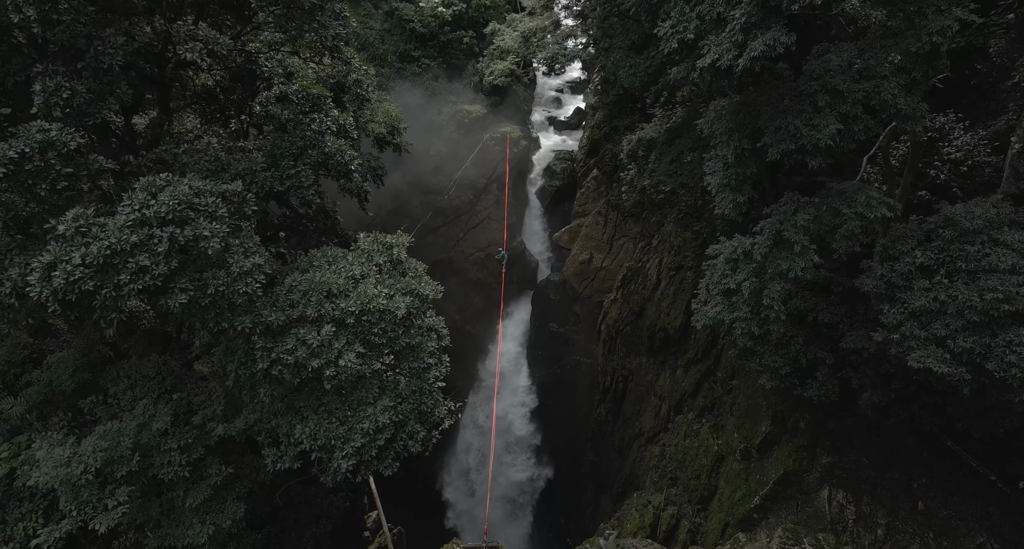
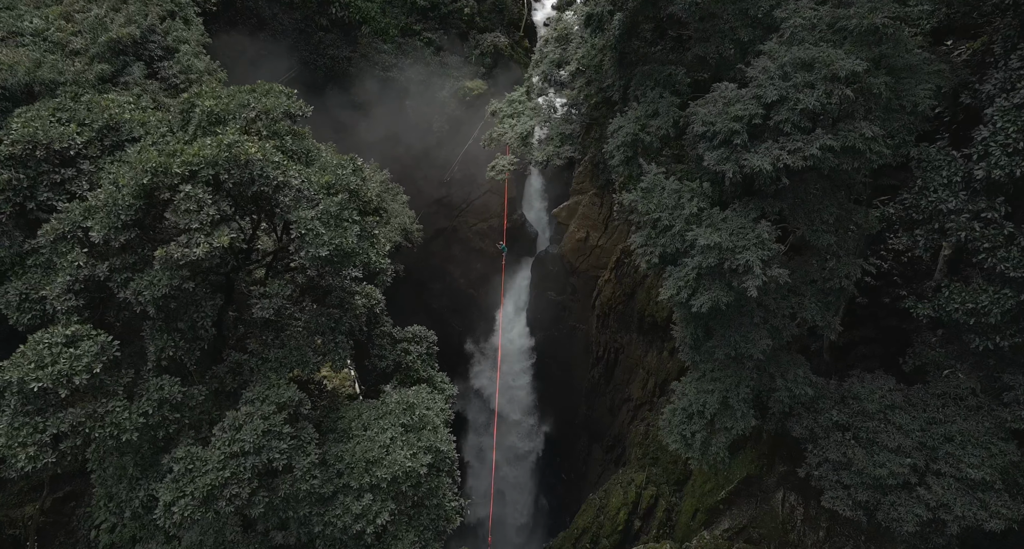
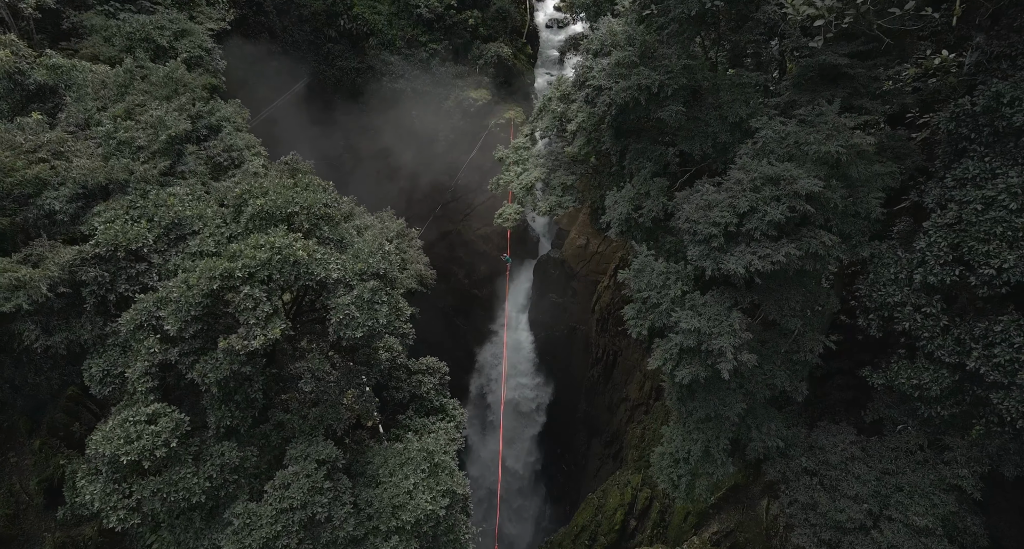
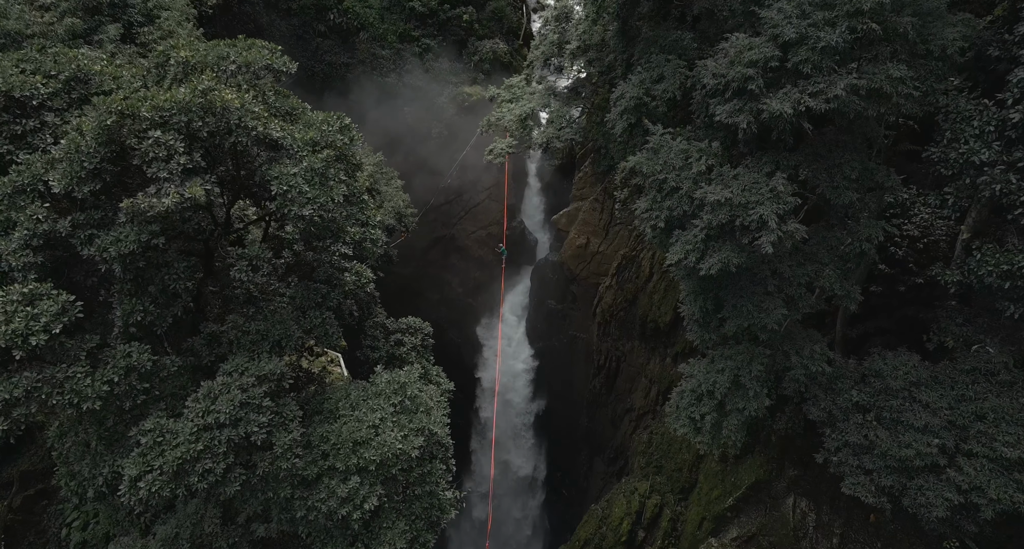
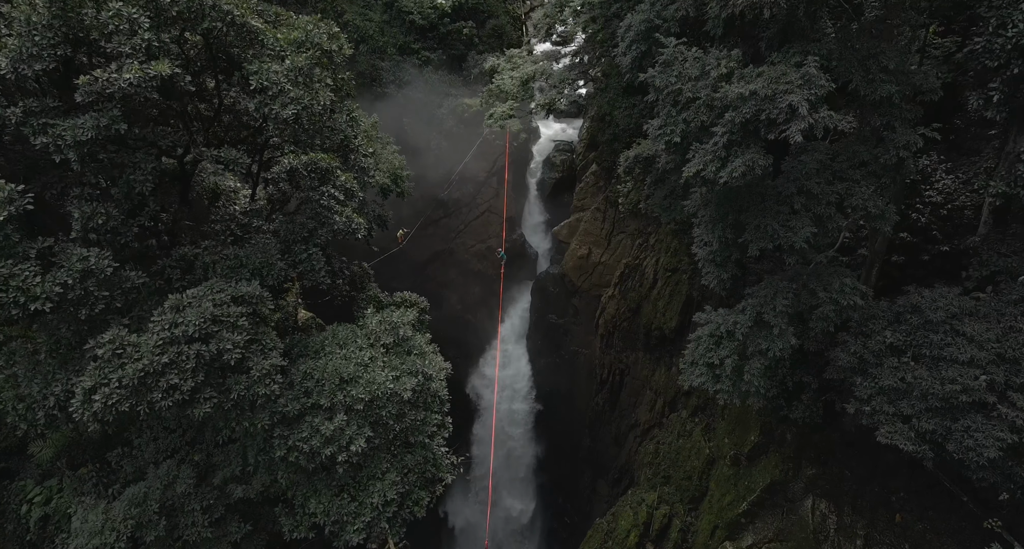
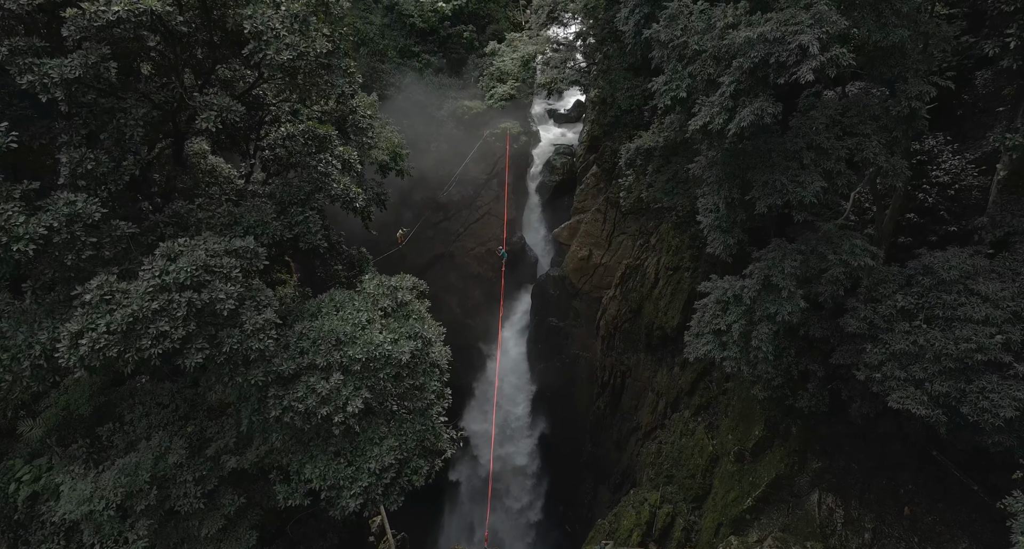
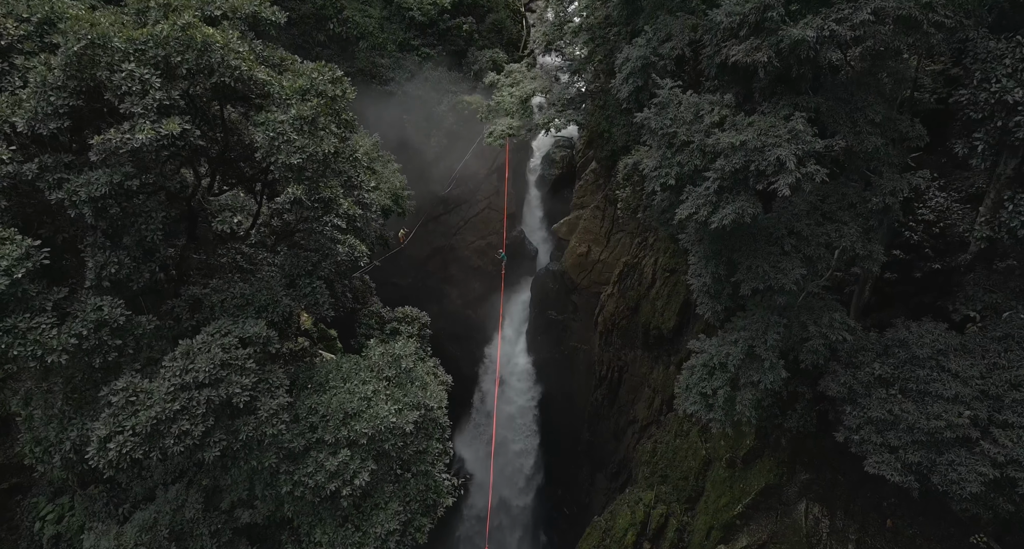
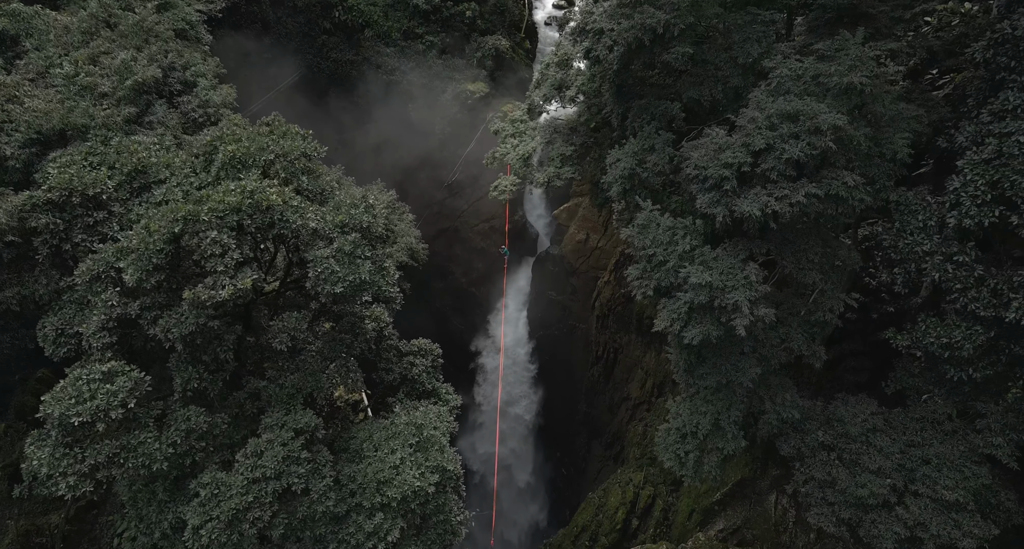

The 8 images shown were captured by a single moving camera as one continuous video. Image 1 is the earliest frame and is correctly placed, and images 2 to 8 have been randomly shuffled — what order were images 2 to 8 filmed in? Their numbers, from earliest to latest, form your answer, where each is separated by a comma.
6, 5, 7, 4, 2, 8, 3
